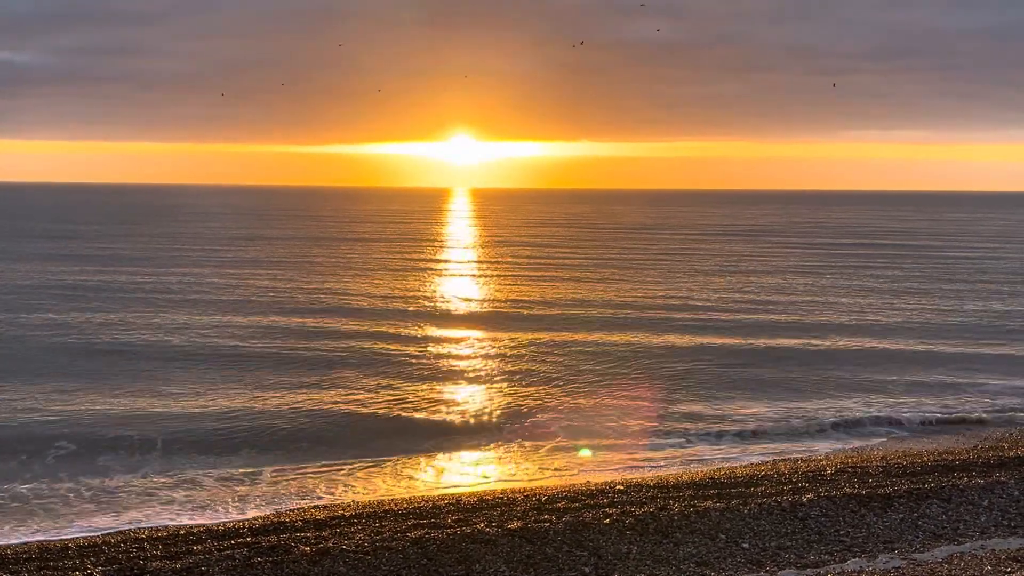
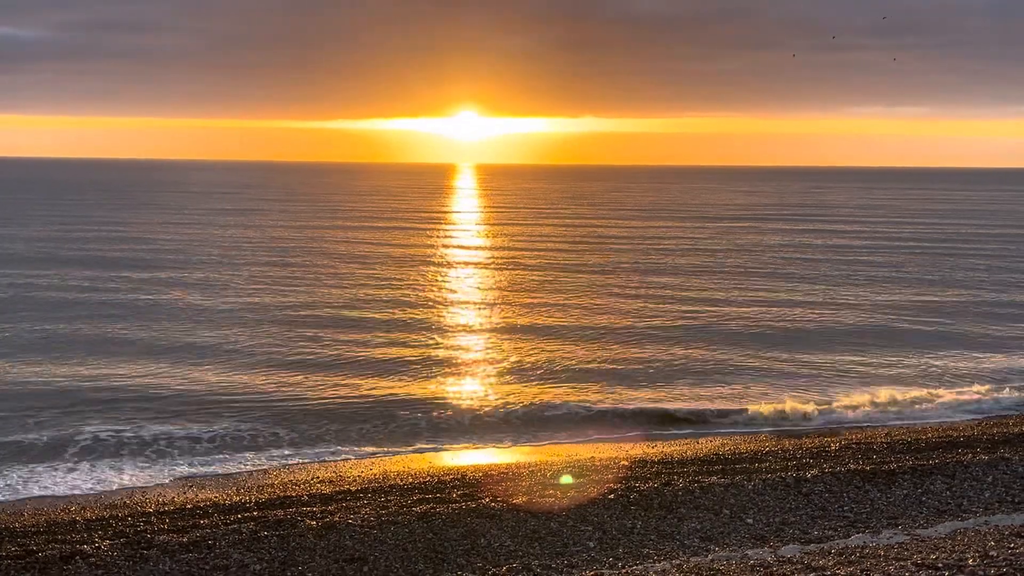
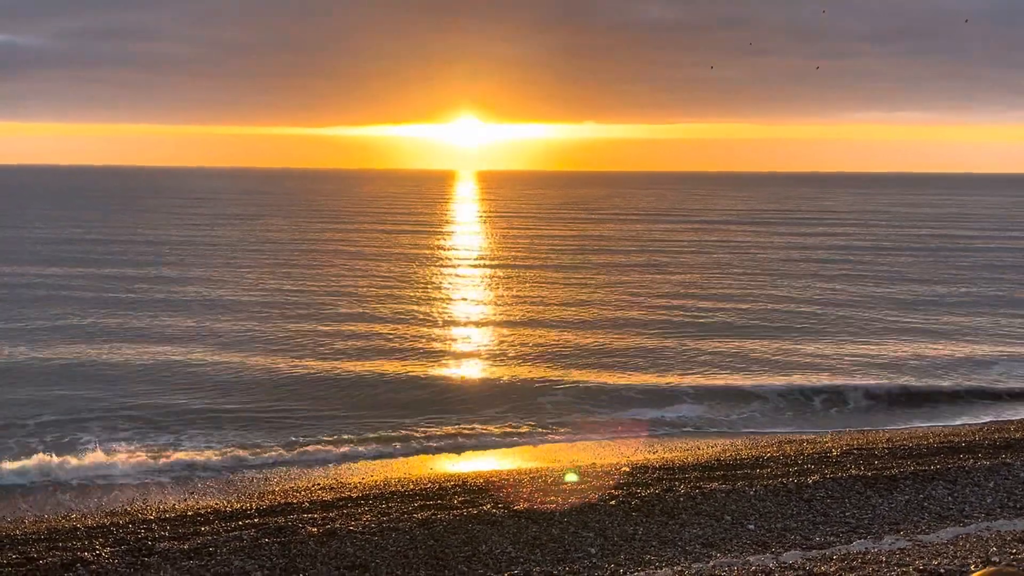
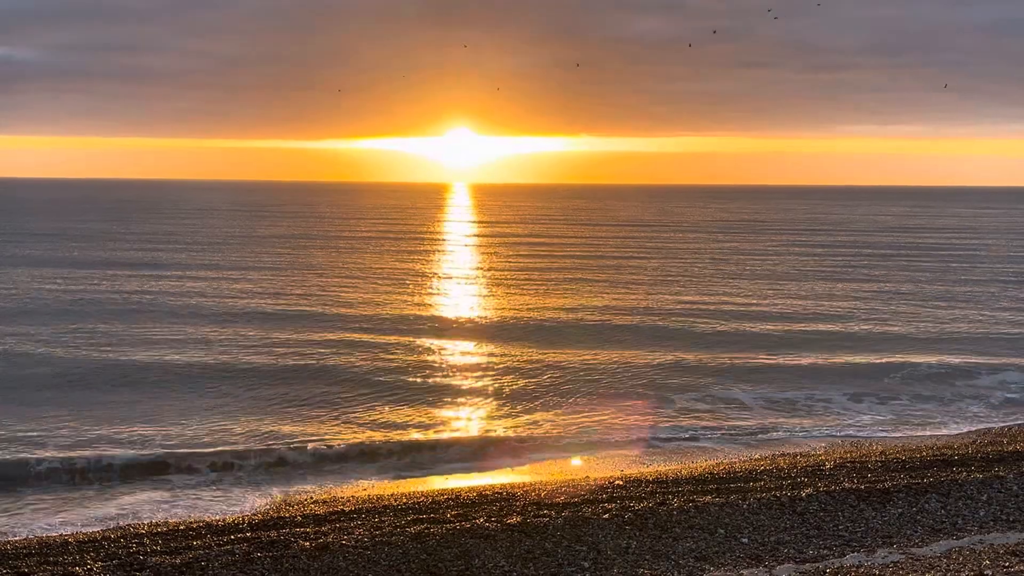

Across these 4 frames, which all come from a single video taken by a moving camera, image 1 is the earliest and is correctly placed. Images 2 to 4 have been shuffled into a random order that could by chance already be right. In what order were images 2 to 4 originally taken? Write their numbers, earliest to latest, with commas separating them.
4, 3, 2
